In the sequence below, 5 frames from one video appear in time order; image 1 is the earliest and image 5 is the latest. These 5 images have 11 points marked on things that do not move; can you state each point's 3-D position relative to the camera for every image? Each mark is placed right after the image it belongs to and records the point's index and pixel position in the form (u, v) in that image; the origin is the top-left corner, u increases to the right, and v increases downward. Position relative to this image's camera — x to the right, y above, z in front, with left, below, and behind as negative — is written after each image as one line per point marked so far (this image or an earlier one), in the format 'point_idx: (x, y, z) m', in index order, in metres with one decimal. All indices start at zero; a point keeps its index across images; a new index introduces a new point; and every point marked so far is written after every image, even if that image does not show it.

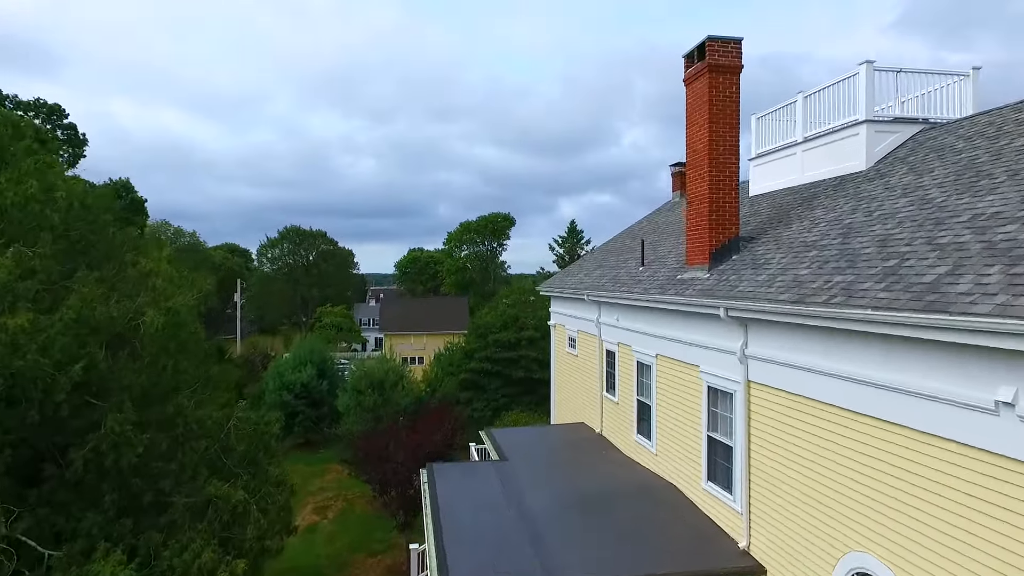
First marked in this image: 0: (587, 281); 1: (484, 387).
0: (+1.2, +0.1, +10.2) m
1: (-0.9, -3.1, +19.1) m
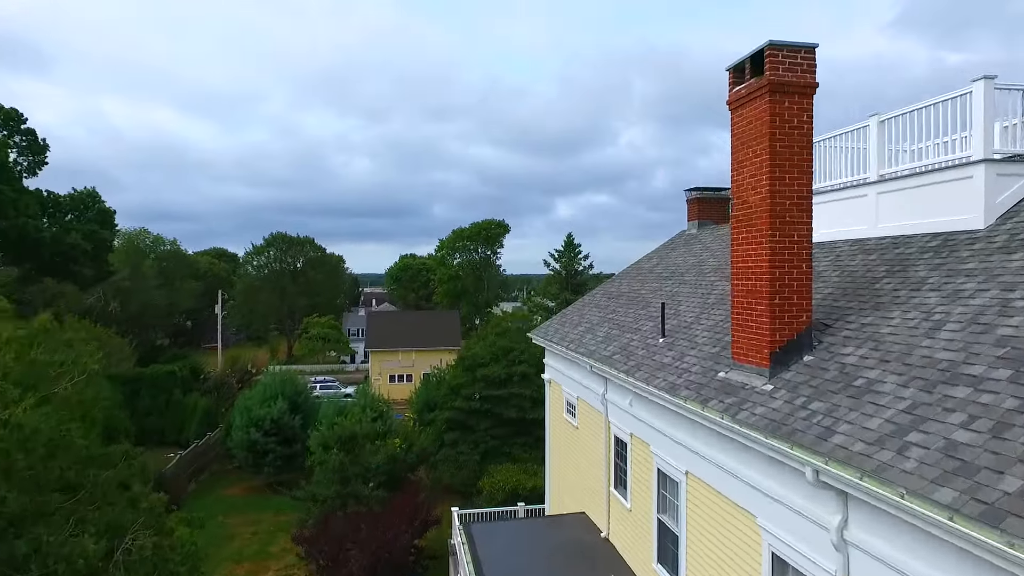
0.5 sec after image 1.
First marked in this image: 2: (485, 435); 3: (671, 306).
0: (+1.0, -0.7, +8.3) m
1: (-1.1, -3.9, +17.2) m
2: (-0.7, -4.0, +17.0) m
3: (+1.9, -0.2, +7.4) m
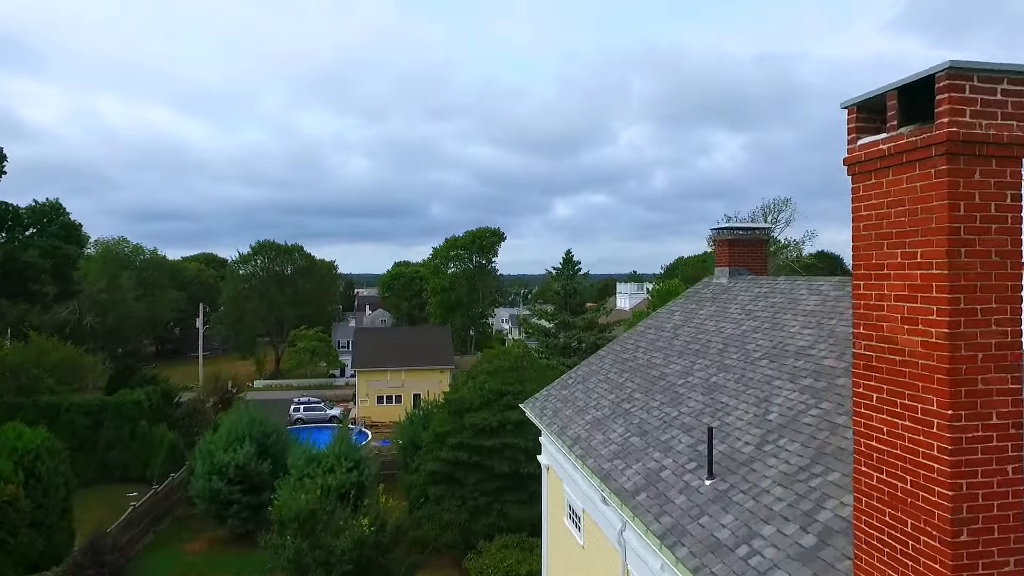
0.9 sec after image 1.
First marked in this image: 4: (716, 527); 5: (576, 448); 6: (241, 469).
0: (+0.9, -1.6, +6.3) m
1: (-1.3, -4.8, +15.2) m
2: (-0.9, -4.9, +14.9) m
3: (+1.8, -1.1, +5.4) m
4: (+1.3, -1.6, +4.0) m
5: (+0.7, -1.7, +6.4) m
6: (-7.6, -5.1, +17.3) m
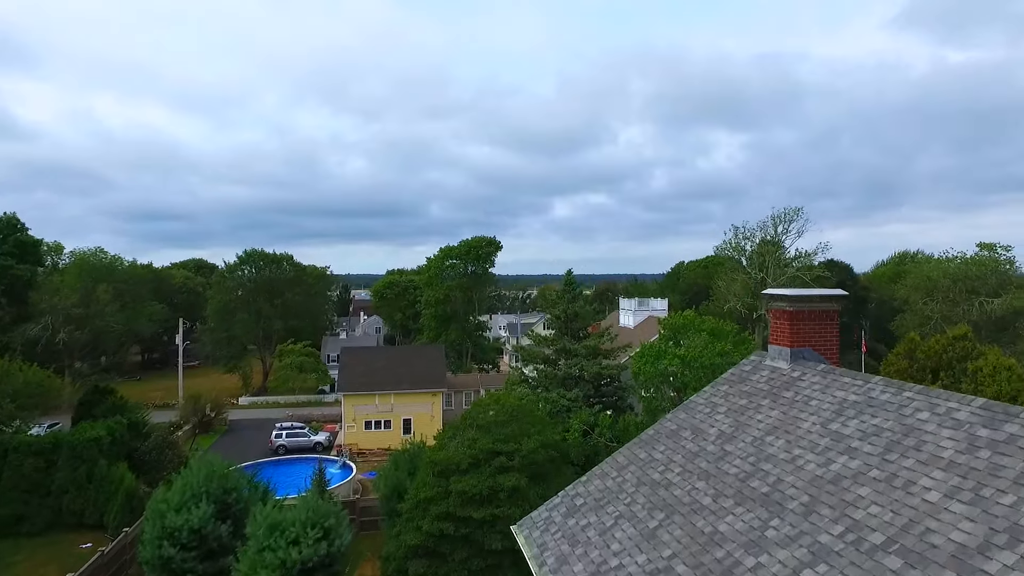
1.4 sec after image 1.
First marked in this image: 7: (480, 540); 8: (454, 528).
0: (+0.8, -2.5, +4.1) m
1: (-1.4, -5.7, +13.0) m
2: (-1.0, -5.8, +12.8) m
3: (+1.6, -2.0, +3.2) m
4: (+1.2, -2.5, +1.9) m
5: (+0.6, -2.6, +4.2) m
6: (-7.8, -6.0, +15.1) m
7: (-0.7, -5.3, +12.8) m
8: (-1.2, -5.0, +12.8) m
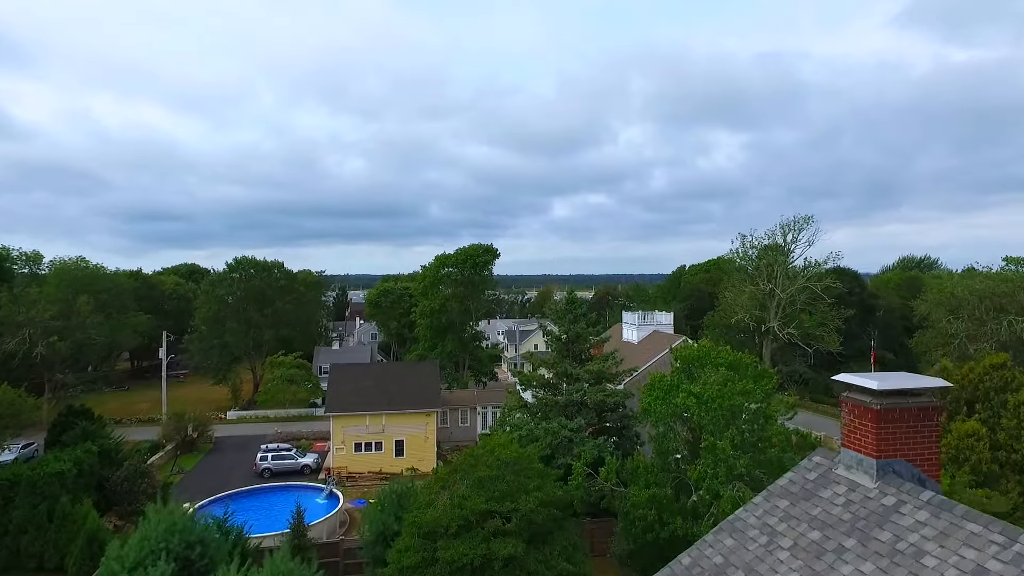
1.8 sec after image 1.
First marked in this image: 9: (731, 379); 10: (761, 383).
0: (+0.7, -3.2, +2.4) m
1: (-1.5, -6.4, +11.3) m
2: (-1.1, -6.6, +11.1) m
3: (+1.6, -2.7, +1.5) m
4: (+1.2, -3.2, +0.2) m
5: (+0.5, -3.3, +2.6) m
6: (-7.8, -6.7, +13.4) m
7: (-0.8, -6.0, +11.1) m
8: (-1.3, -5.7, +11.1) m
9: (+5.3, -2.2, +15.0) m
10: (+6.2, -2.4, +15.3) m
